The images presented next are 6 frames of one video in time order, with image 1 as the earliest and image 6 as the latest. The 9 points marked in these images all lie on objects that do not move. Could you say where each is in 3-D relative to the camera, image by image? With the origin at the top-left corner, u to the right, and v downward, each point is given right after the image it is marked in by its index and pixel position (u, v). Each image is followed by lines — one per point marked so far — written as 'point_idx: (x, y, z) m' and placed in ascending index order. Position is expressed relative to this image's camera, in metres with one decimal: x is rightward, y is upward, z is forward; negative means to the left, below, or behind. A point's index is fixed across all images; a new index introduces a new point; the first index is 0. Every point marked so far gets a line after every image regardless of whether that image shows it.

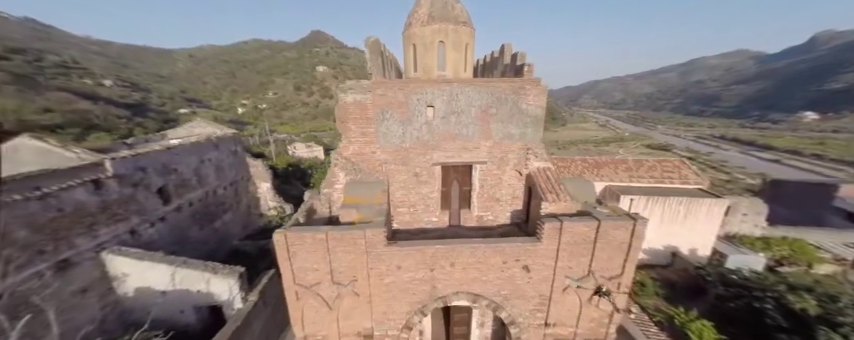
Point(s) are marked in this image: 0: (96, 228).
0: (-7.5, -1.3, +5.8) m
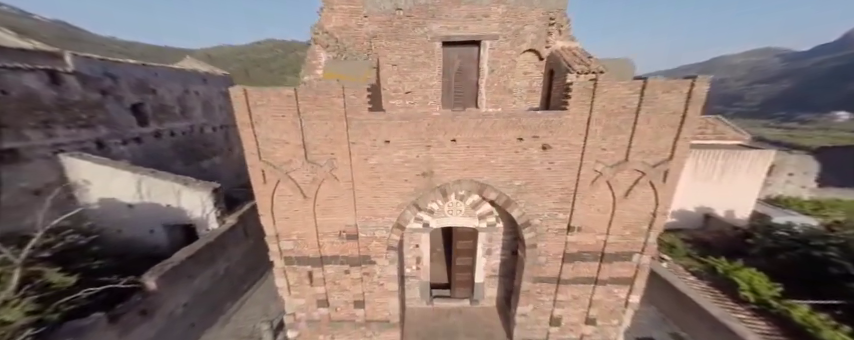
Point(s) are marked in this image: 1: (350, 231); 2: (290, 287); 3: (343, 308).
0: (-7.6, +0.9, +5.2) m
1: (-1.2, -1.0, +4.1) m
2: (-2.4, -2.0, +4.5) m
3: (-1.5, -2.5, +4.6) m
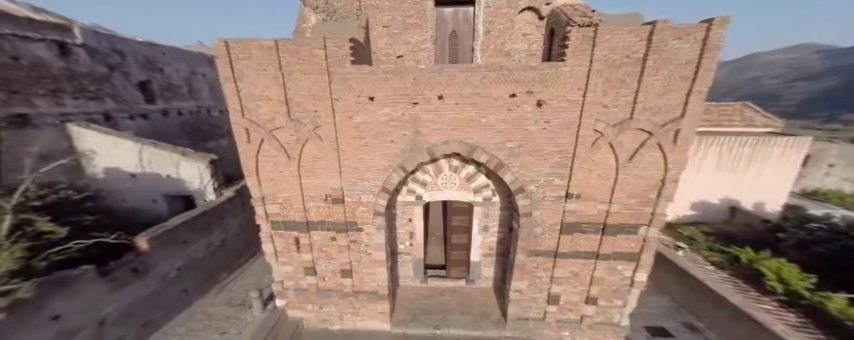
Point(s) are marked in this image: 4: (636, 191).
0: (-7.7, +1.6, +5.4) m
1: (-1.4, -0.4, +4.0) m
2: (-2.6, -1.4, +4.4) m
3: (-1.7, -1.9, +4.5) m
4: (+3.0, -0.3, +3.7) m
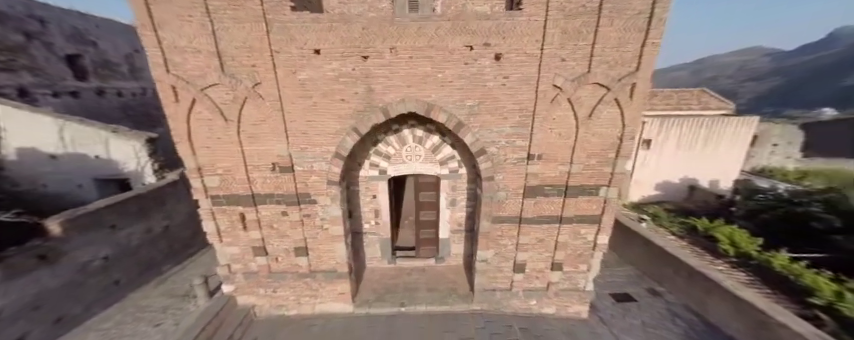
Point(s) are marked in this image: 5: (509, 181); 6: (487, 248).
0: (-8.4, +1.9, +4.6) m
1: (-2.0, +0.1, +3.6) m
2: (-3.2, -1.0, +4.0) m
3: (-2.3, -1.4, +4.2) m
4: (+2.4, +0.3, +3.7) m
5: (+1.2, -0.2, +3.8) m
6: (+1.0, -1.3, +4.2) m
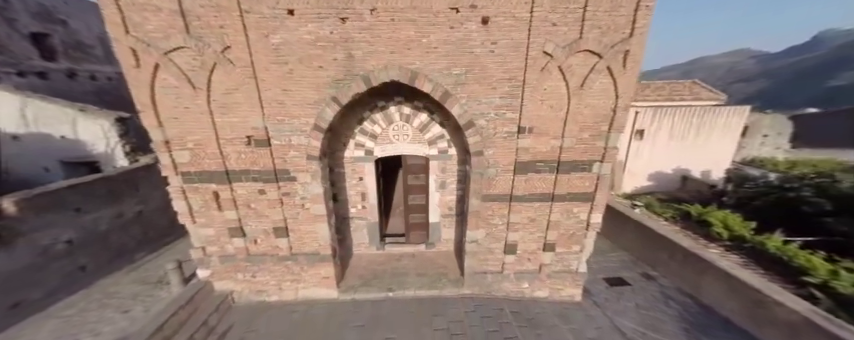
0: (-8.6, +2.2, +4.2) m
1: (-2.2, +0.4, +3.4) m
2: (-3.4, -0.6, +3.7) m
3: (-2.5, -1.1, +3.9) m
4: (+2.2, +0.7, +3.5) m
5: (+1.0, +0.2, +3.6) m
6: (+0.8, -0.9, +4.0) m
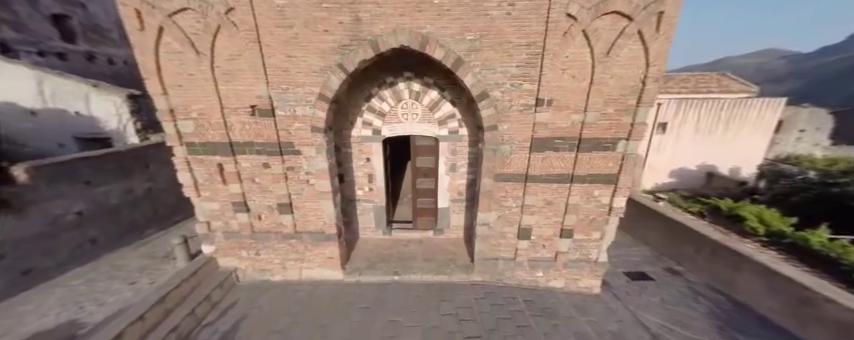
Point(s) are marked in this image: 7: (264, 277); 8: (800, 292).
0: (-8.4, +2.7, +4.4) m
1: (-2.1, +0.8, +3.3) m
2: (-3.3, -0.2, +3.7) m
3: (-2.4, -0.7, +3.8) m
4: (+2.4, +0.9, +3.2) m
5: (+1.2, +0.5, +3.4) m
6: (+0.9, -0.6, +3.8) m
7: (-2.7, -1.7, +4.2) m
8: (+4.9, -1.6, +3.4) m
